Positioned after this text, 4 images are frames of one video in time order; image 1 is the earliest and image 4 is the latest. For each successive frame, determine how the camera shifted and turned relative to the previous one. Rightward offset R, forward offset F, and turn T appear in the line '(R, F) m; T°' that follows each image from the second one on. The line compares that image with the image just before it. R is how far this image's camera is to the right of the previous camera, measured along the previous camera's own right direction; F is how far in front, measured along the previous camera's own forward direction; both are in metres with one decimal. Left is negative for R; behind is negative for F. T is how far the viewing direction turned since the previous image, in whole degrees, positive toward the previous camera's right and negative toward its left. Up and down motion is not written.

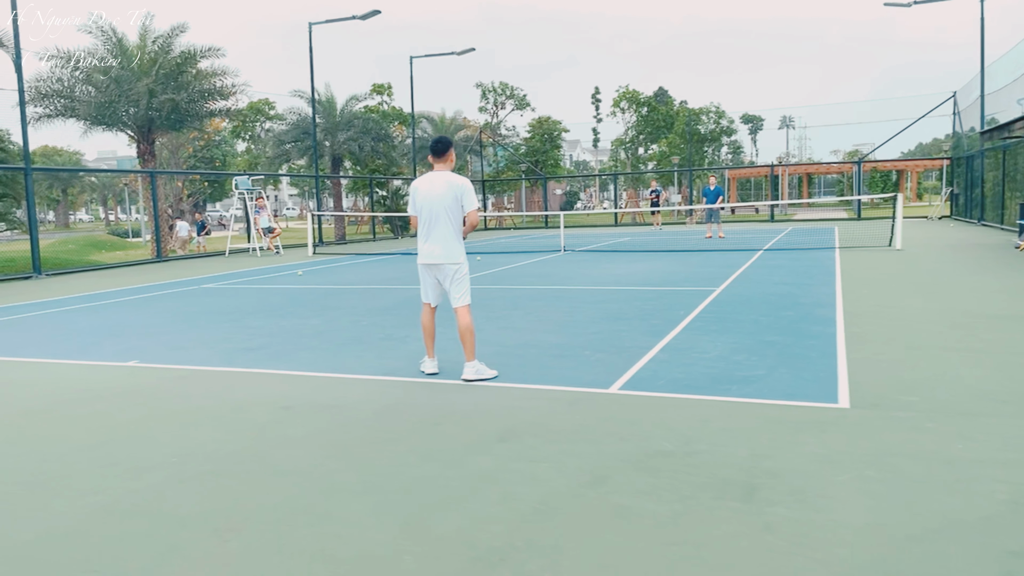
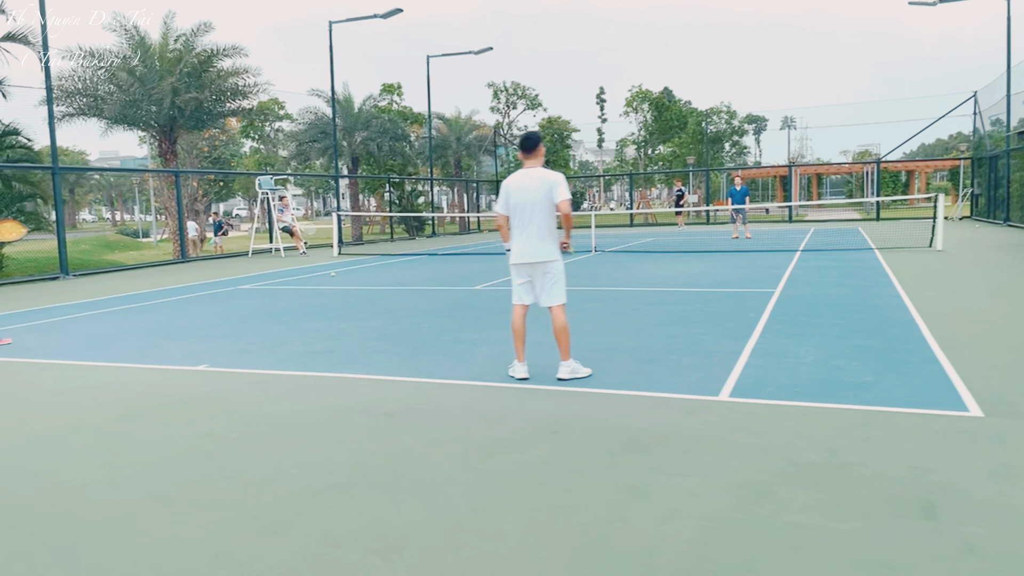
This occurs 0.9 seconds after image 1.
(-0.8, +0.2) m; 0°
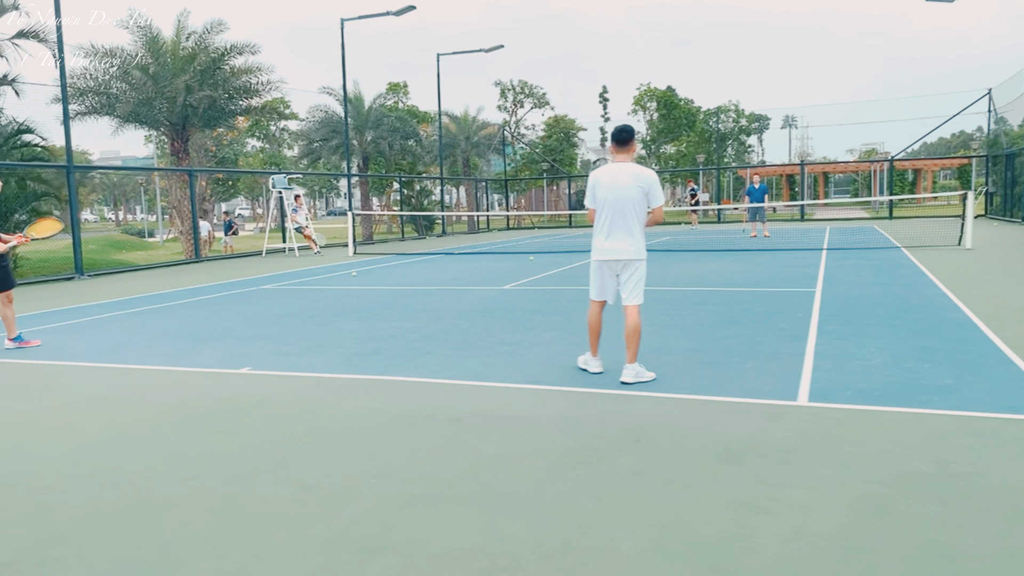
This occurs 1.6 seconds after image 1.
(-0.5, +0.2) m; 0°
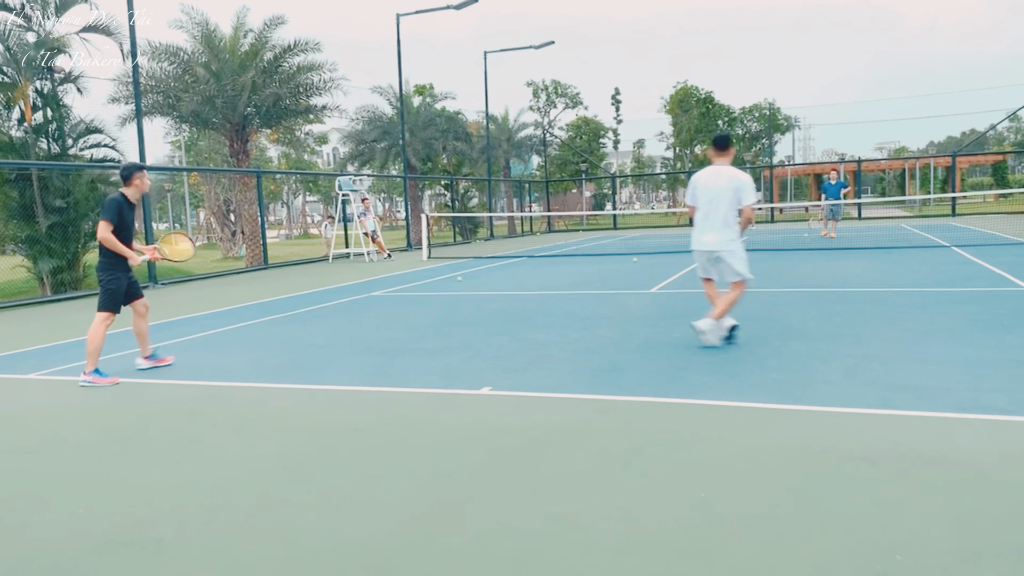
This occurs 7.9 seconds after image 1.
(-2.2, +1.0) m; 0°
